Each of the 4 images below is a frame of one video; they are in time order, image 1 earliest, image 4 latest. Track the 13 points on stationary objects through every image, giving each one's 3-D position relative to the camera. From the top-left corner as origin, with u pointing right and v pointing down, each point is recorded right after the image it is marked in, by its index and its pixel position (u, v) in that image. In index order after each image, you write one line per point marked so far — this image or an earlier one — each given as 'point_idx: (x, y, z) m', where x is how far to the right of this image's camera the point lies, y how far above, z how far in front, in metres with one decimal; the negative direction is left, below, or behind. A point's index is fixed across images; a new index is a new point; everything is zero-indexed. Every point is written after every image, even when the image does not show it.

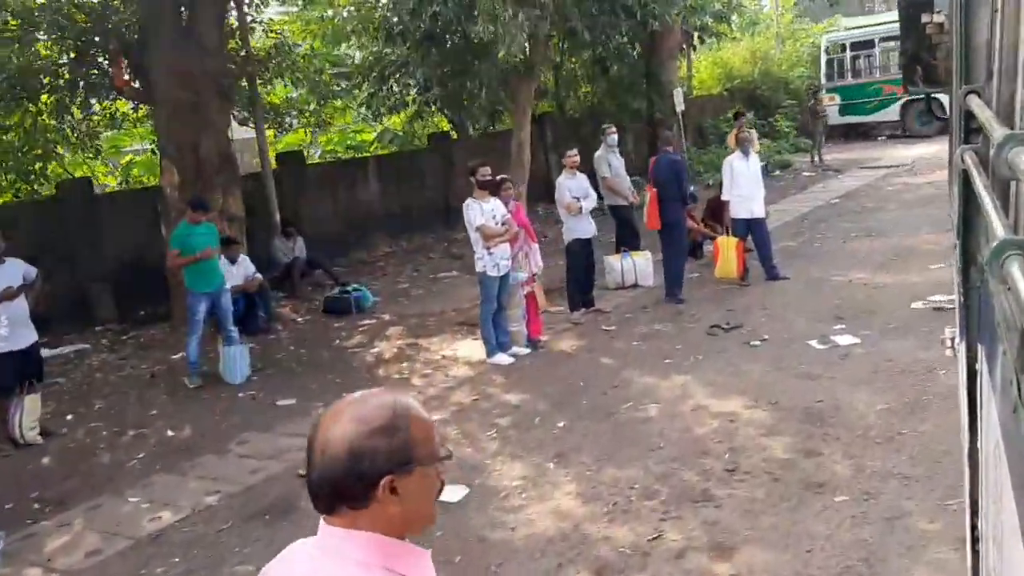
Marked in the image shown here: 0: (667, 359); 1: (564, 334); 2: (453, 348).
0: (+1.2, -0.6, +7.8) m
1: (+0.5, -0.4, +9.1) m
2: (-0.6, -0.6, +8.9) m
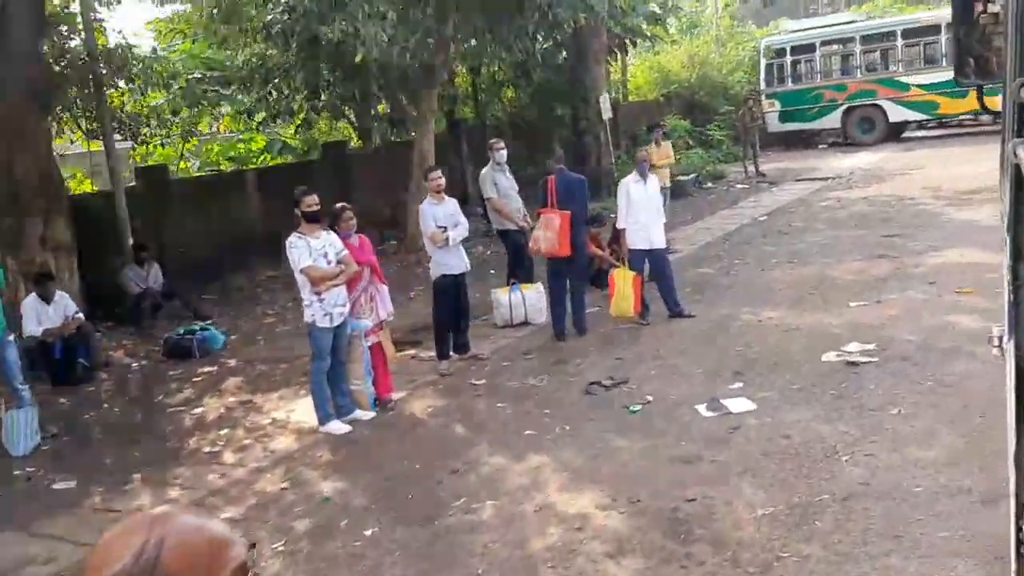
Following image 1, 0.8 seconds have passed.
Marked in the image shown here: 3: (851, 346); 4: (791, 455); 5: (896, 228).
0: (+0.1, -0.9, +6.5) m
1: (-0.7, -0.8, +7.7) m
2: (-1.7, -1.0, +7.5) m
3: (+2.6, -0.4, +7.4) m
4: (+1.6, -0.9, +5.5) m
5: (+4.8, +0.7, +12.3) m
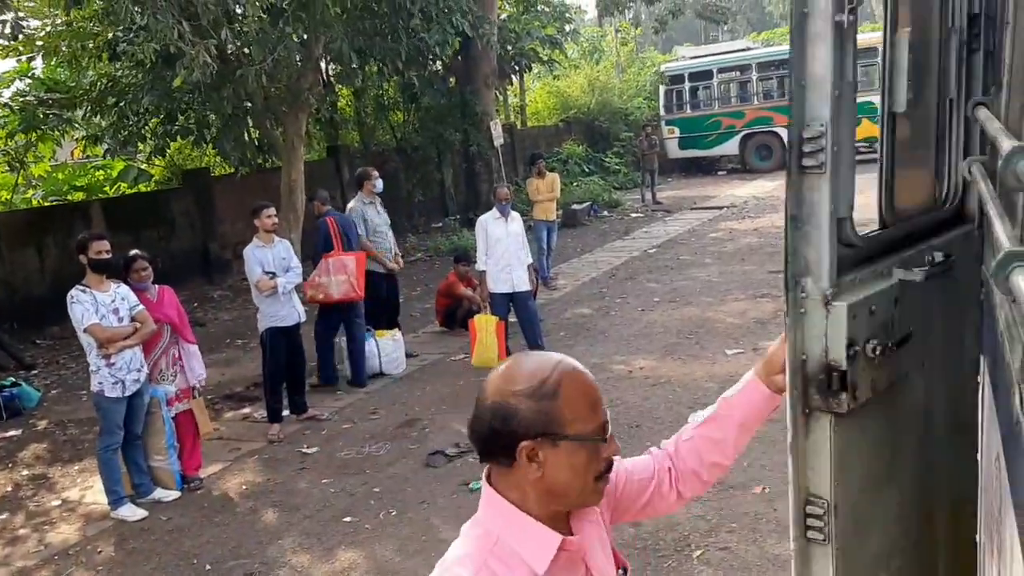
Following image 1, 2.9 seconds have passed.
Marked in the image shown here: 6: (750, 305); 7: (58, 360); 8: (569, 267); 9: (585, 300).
0: (-0.9, -1.3, +5.6) m
1: (-1.8, -1.2, +6.7) m
2: (-2.8, -1.3, +6.5) m
3: (+1.4, -0.8, +6.8) m
4: (+0.6, -1.3, +4.8) m
5: (+3.3, +0.3, +11.8) m
6: (+2.4, -0.2, +9.8) m
7: (-4.7, -0.8, +10.2) m
8: (+0.8, +0.3, +13.6) m
9: (+0.8, -0.1, +11.3) m
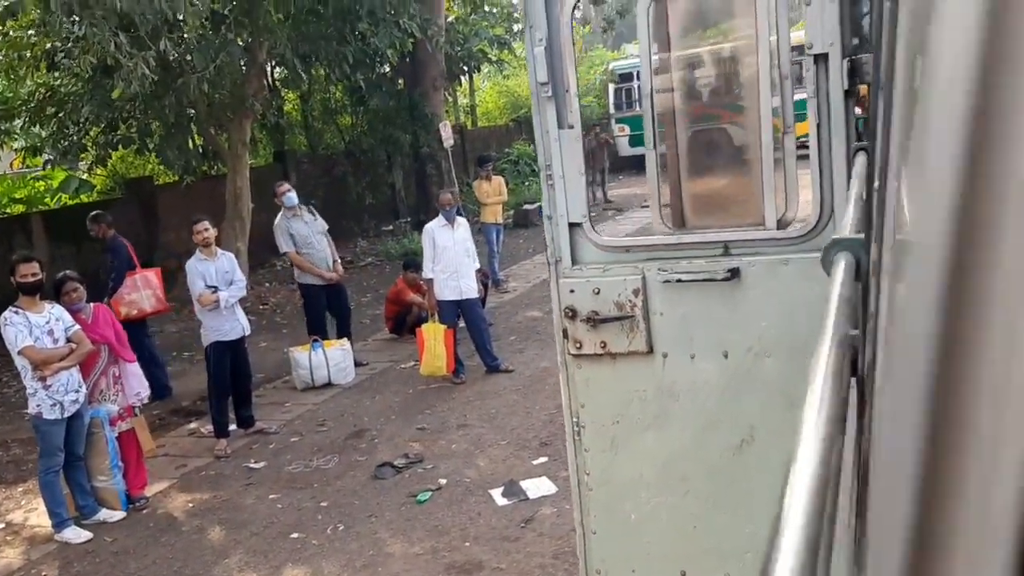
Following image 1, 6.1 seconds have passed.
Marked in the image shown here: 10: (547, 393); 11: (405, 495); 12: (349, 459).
0: (-1.2, -1.4, +5.6) m
1: (-2.2, -1.3, +6.7) m
2: (-3.2, -1.5, +6.4) m
3: (+1.1, -0.8, +6.8) m
4: (+0.4, -1.3, +4.8) m
5: (+2.7, +0.3, +12.0) m
6: (+1.9, -0.2, +9.9) m
7: (-5.2, -0.9, +10.0) m
8: (+0.1, +0.3, +13.6) m
9: (+0.3, -0.2, +11.3) m
10: (+0.3, -0.8, +7.7) m
11: (-0.6, -1.3, +5.9) m
12: (-1.1, -1.2, +6.7) m
